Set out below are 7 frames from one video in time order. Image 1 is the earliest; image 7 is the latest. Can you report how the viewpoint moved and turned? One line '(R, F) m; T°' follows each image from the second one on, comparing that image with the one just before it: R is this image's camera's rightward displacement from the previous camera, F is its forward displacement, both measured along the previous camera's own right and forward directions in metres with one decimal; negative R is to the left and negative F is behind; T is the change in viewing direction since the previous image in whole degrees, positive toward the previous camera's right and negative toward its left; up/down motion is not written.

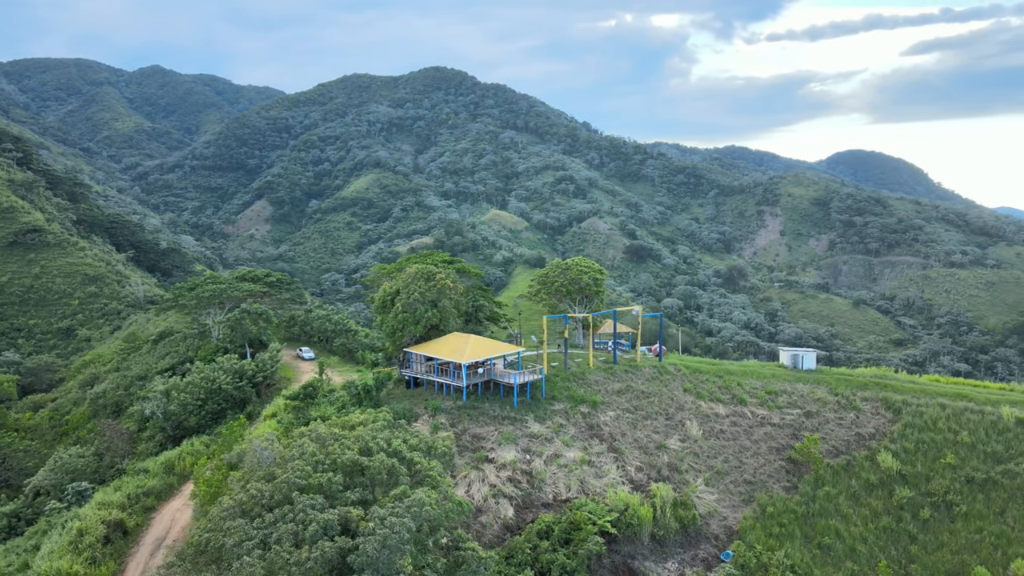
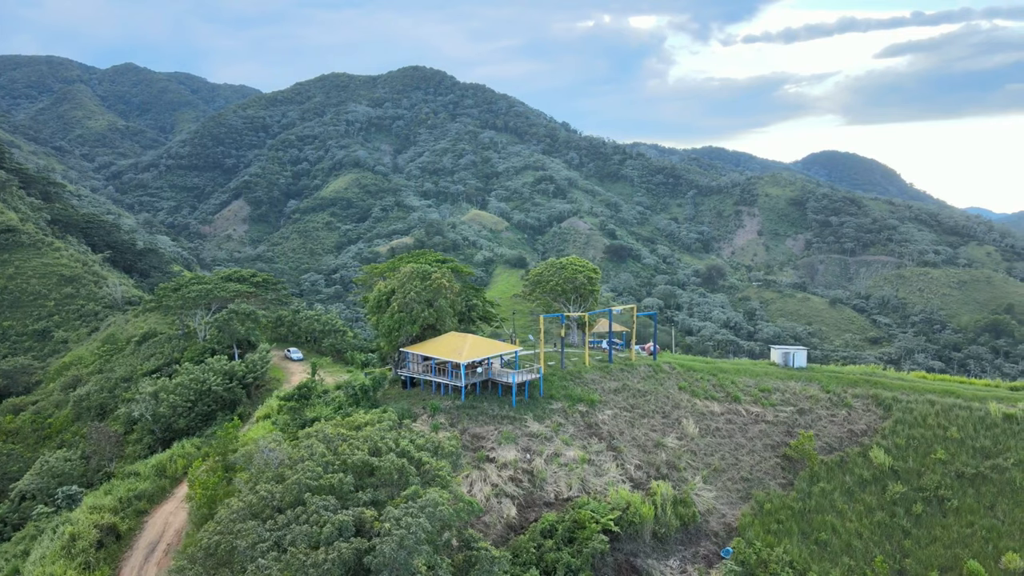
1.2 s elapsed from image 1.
(-0.4, +0.1) m; +1°
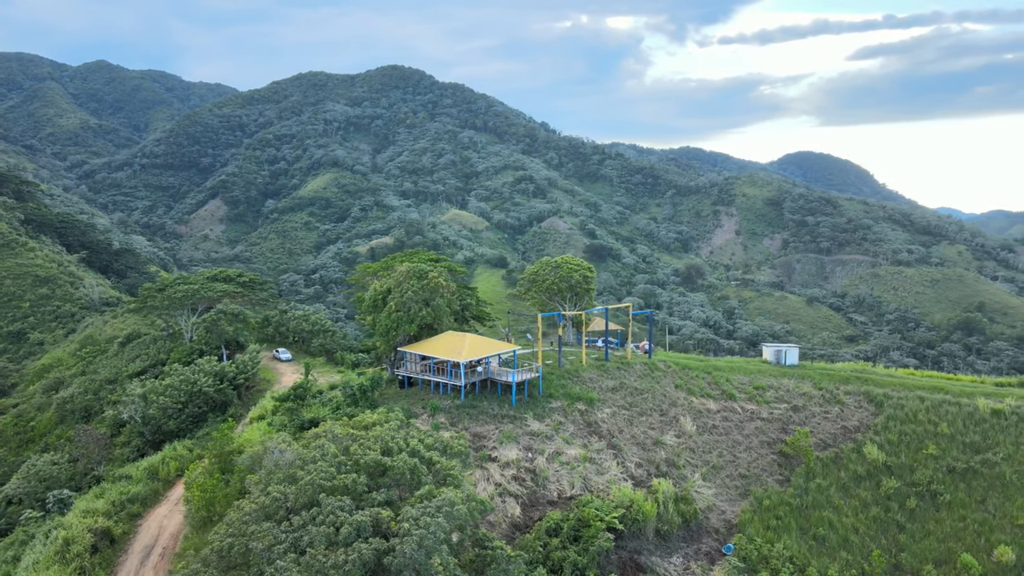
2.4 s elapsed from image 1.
(-0.4, +0.1) m; +1°
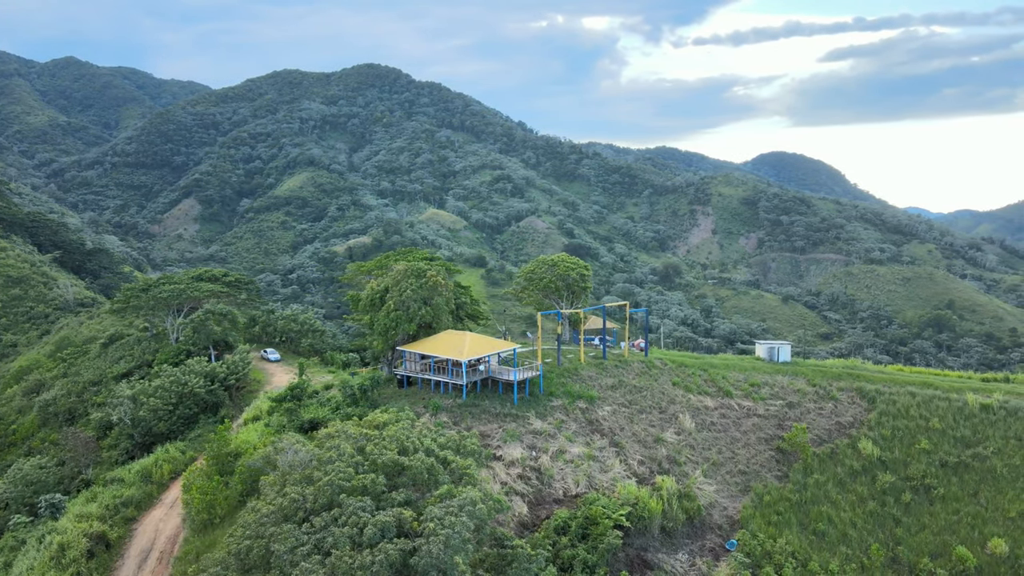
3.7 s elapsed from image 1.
(-0.5, +0.1) m; +1°
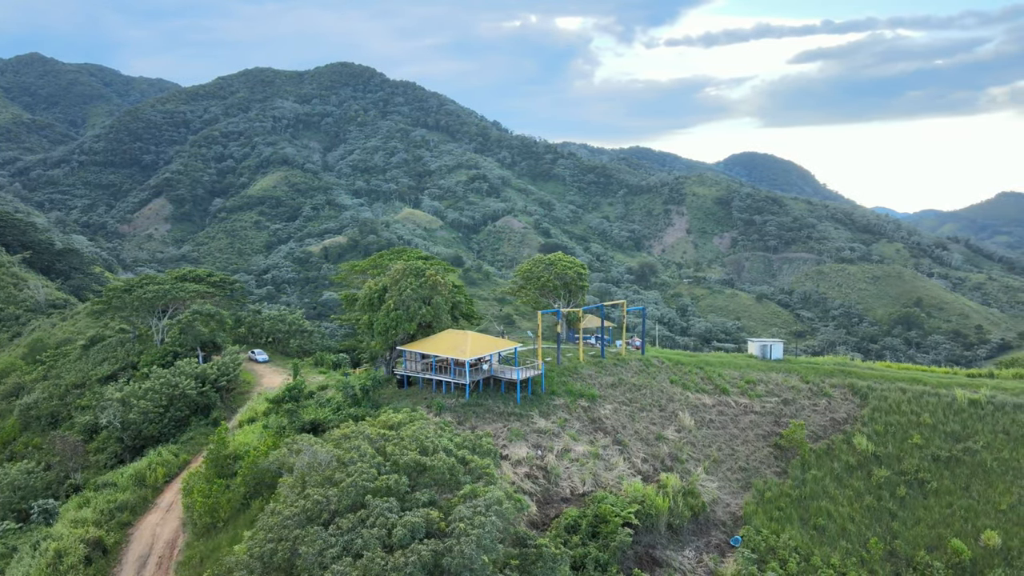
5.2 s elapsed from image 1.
(-0.5, +0.1) m; +1°
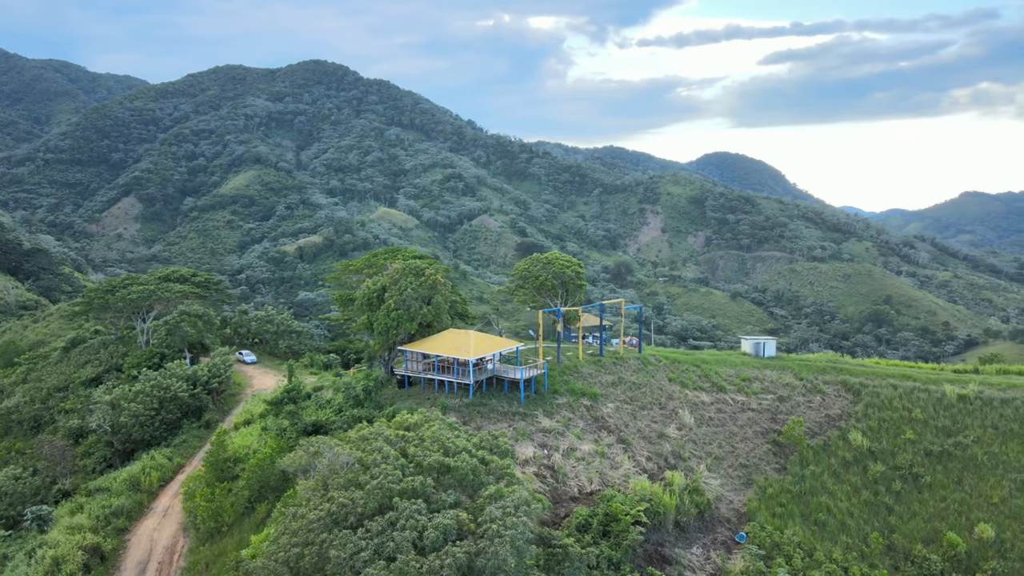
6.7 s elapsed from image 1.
(-0.6, +0.1) m; +1°
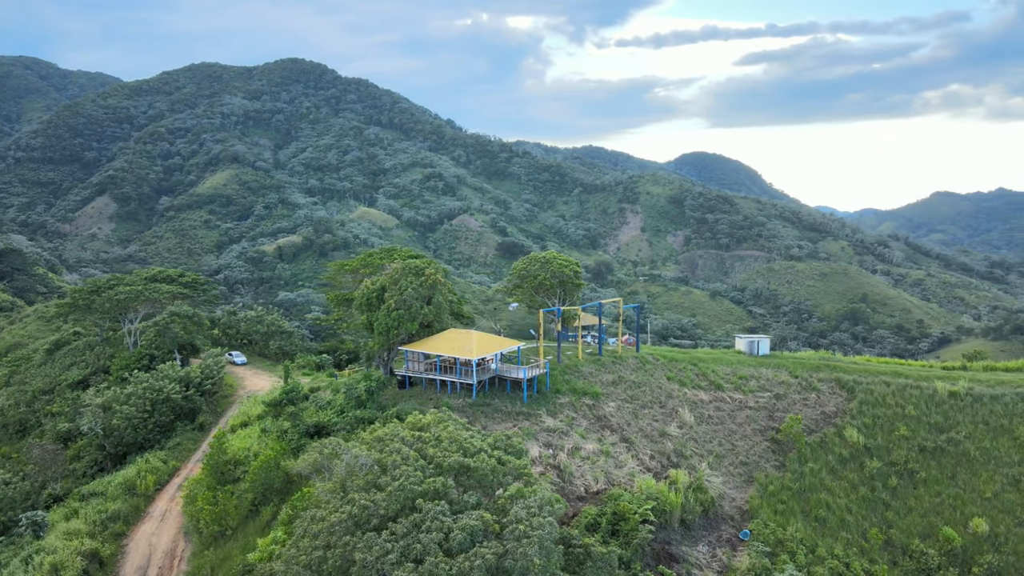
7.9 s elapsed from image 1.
(-0.5, 0.0) m; +1°
